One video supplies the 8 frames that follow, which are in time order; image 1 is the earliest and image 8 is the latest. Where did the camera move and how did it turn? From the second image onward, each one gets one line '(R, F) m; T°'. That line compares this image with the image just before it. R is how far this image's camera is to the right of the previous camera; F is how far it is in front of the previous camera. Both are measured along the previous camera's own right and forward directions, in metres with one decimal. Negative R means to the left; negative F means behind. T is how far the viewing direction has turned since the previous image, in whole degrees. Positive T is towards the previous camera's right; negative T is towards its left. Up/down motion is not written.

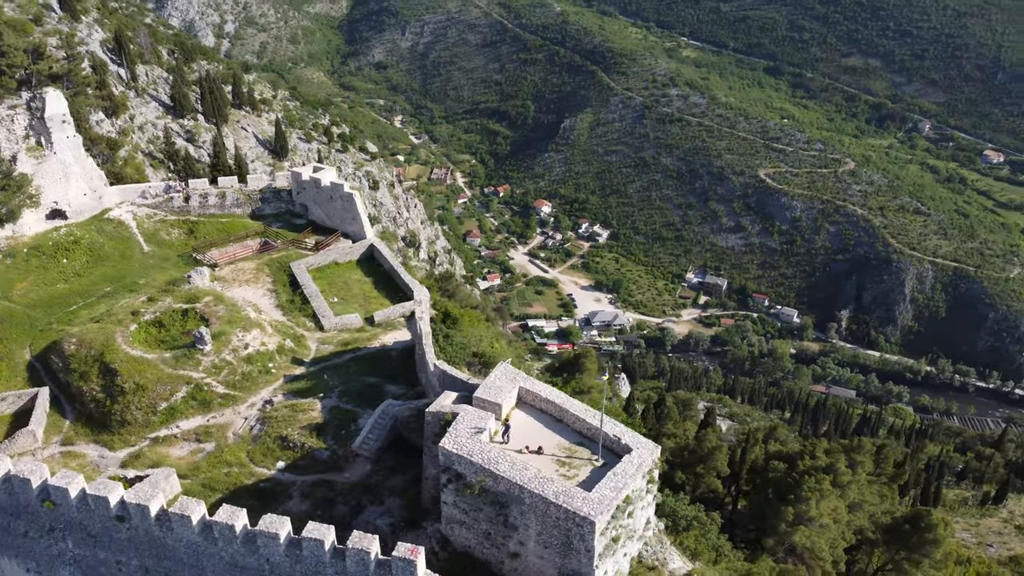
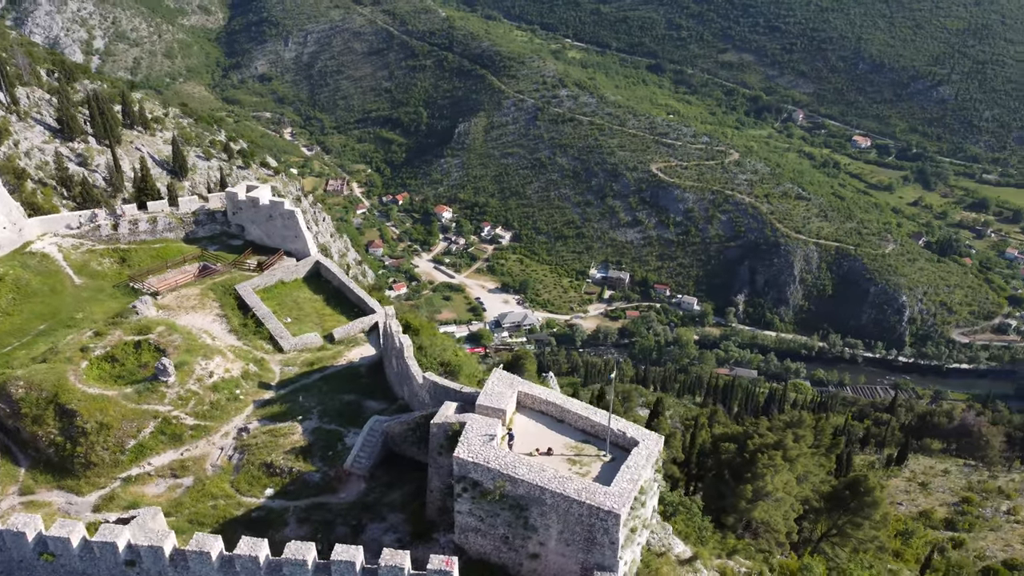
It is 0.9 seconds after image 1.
(-1.4, -0.1) m; +7°
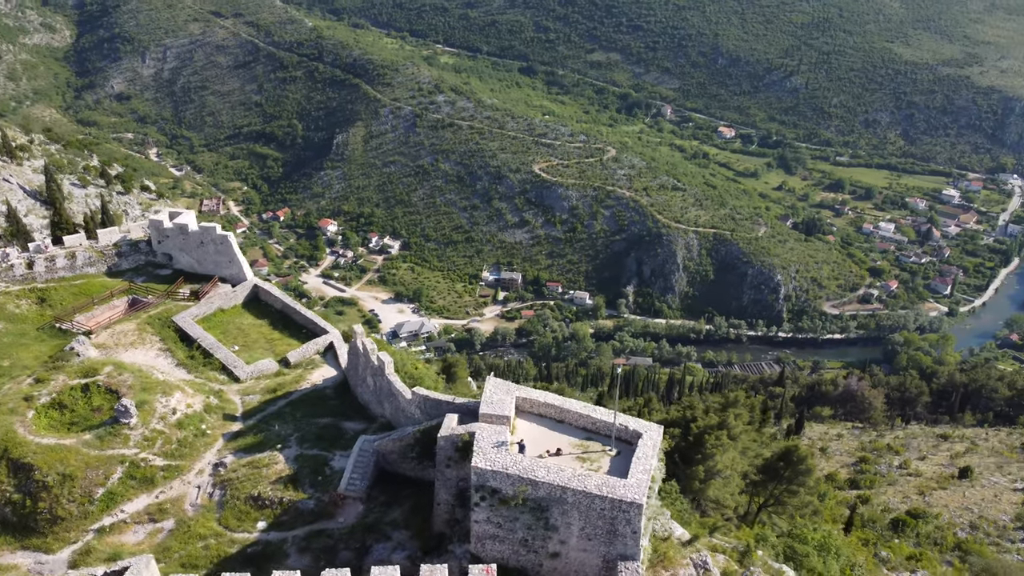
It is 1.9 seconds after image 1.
(-1.7, -0.1) m; +8°
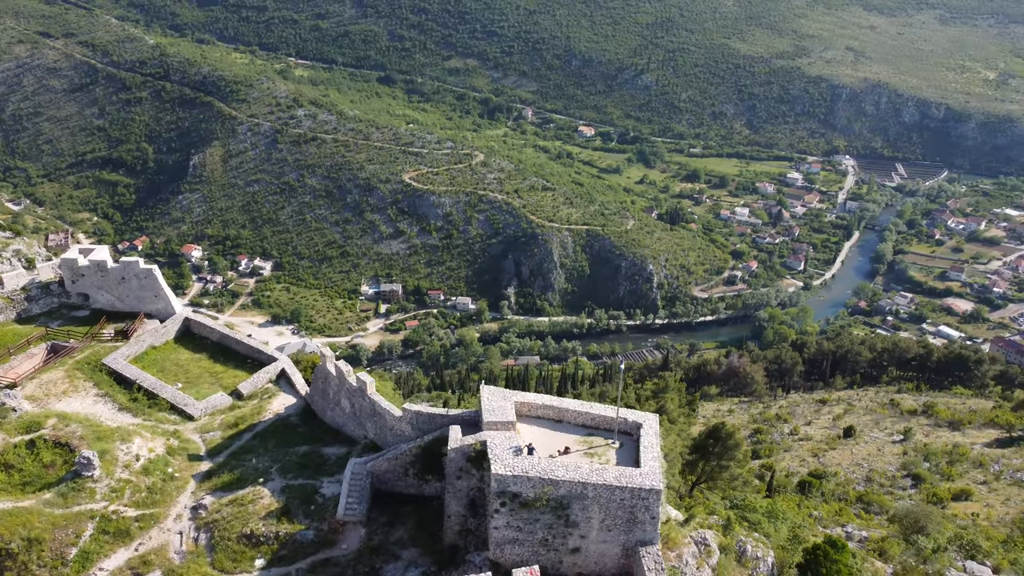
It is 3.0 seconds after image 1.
(-1.9, -0.1) m; +9°
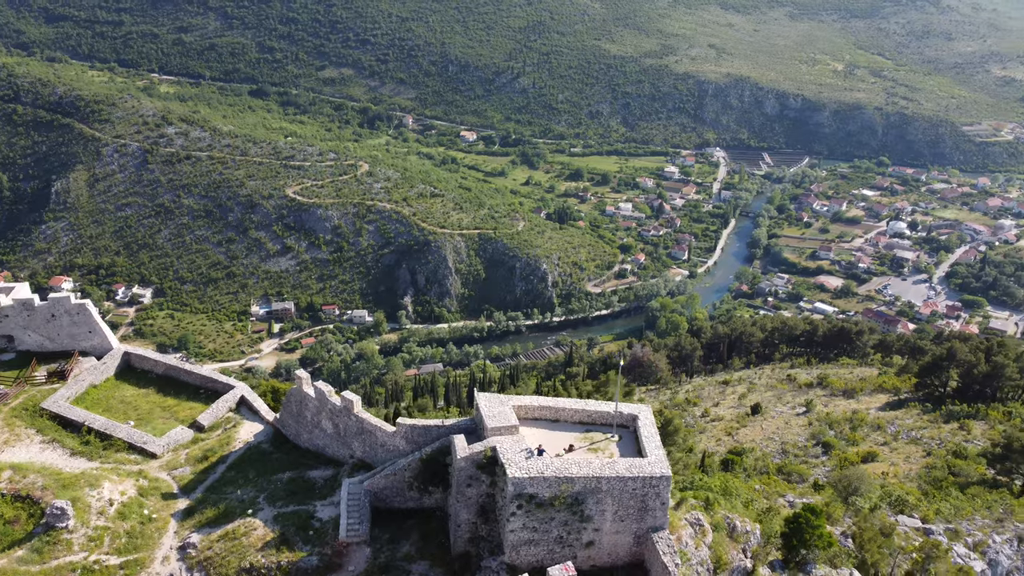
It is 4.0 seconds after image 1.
(-1.7, -0.1) m; +8°
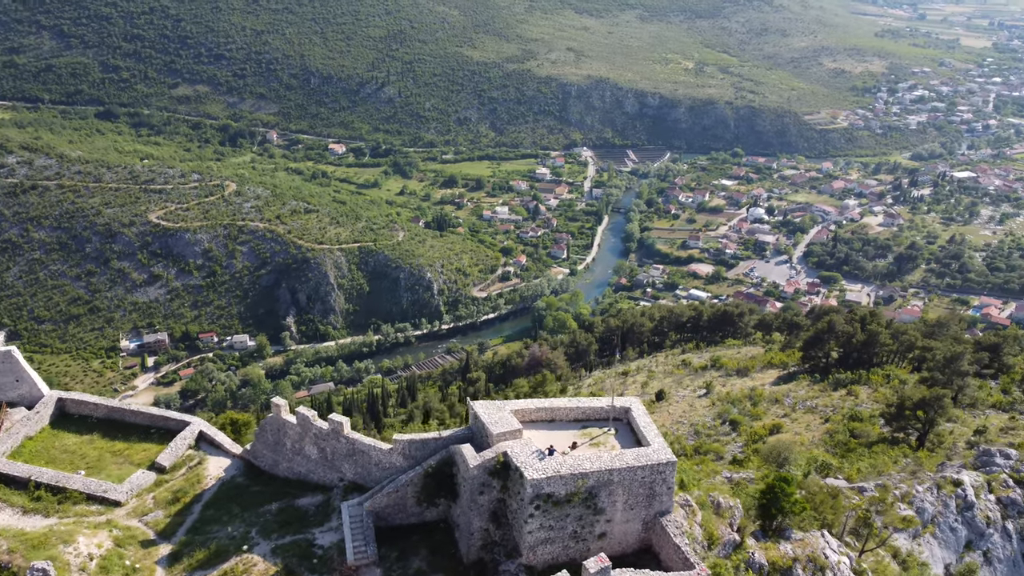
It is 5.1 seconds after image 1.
(-1.9, -0.1) m; +9°
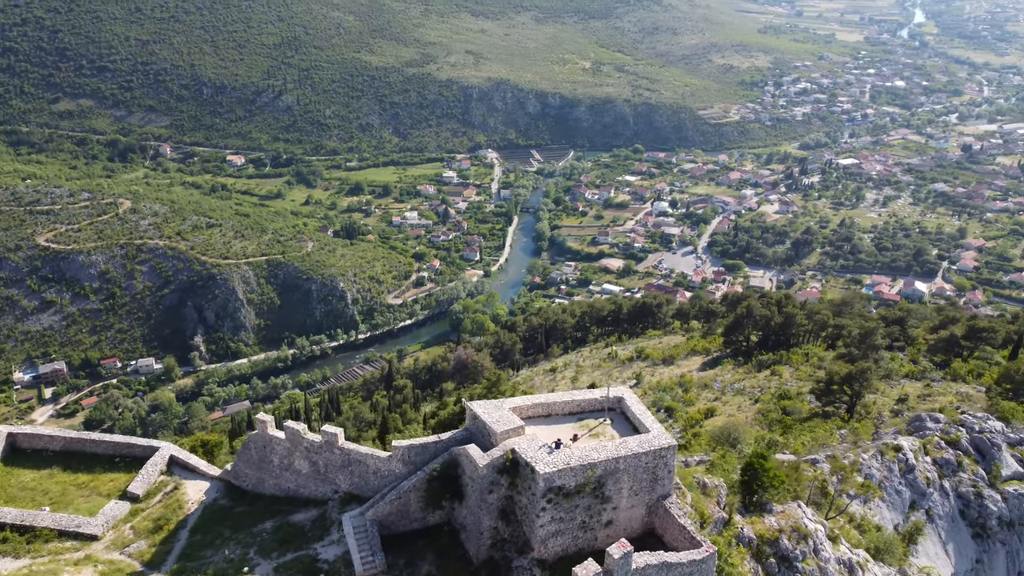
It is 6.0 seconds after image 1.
(-1.4, -0.1) m; +7°
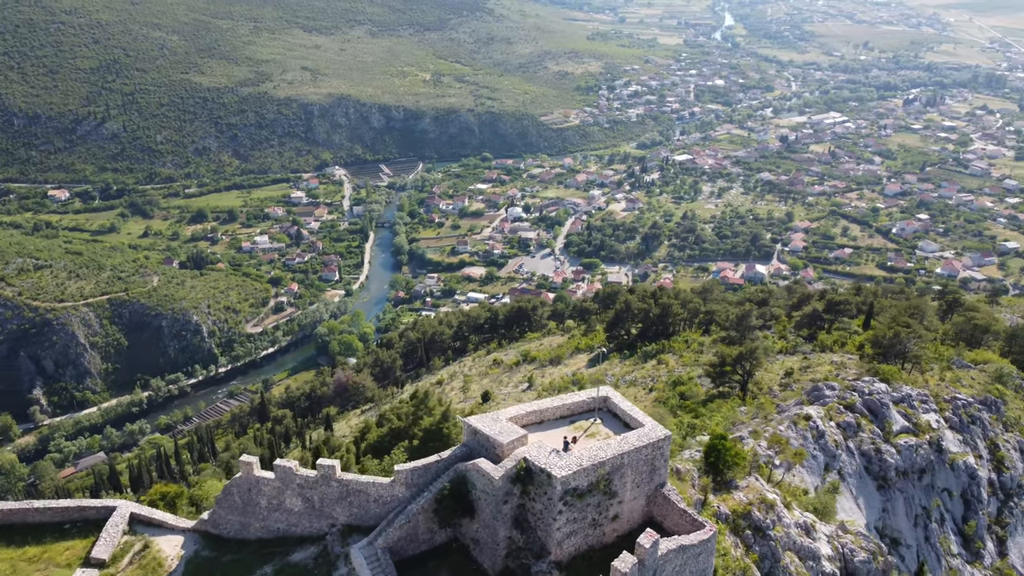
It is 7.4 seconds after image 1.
(-2.3, -0.1) m; +10°
